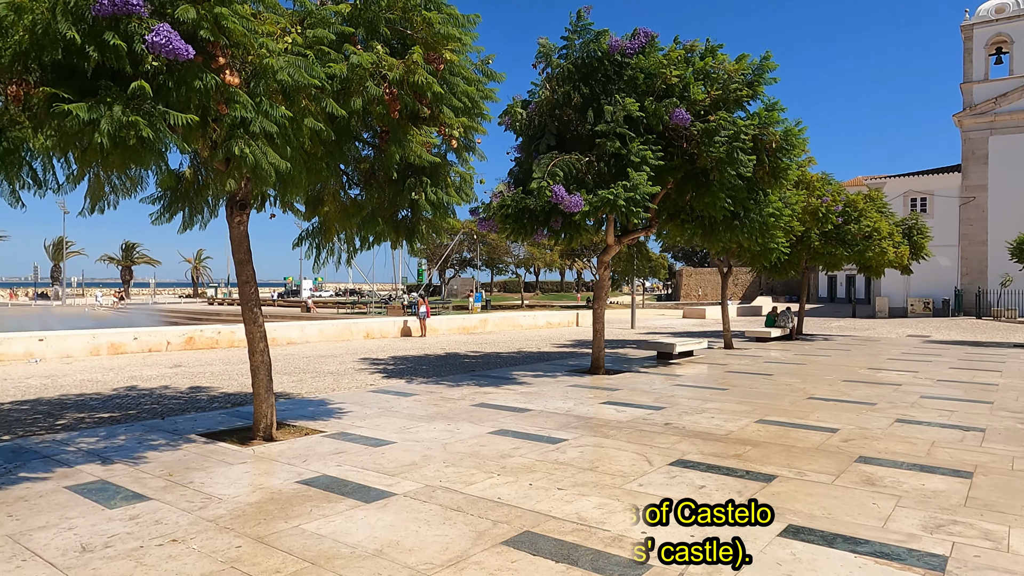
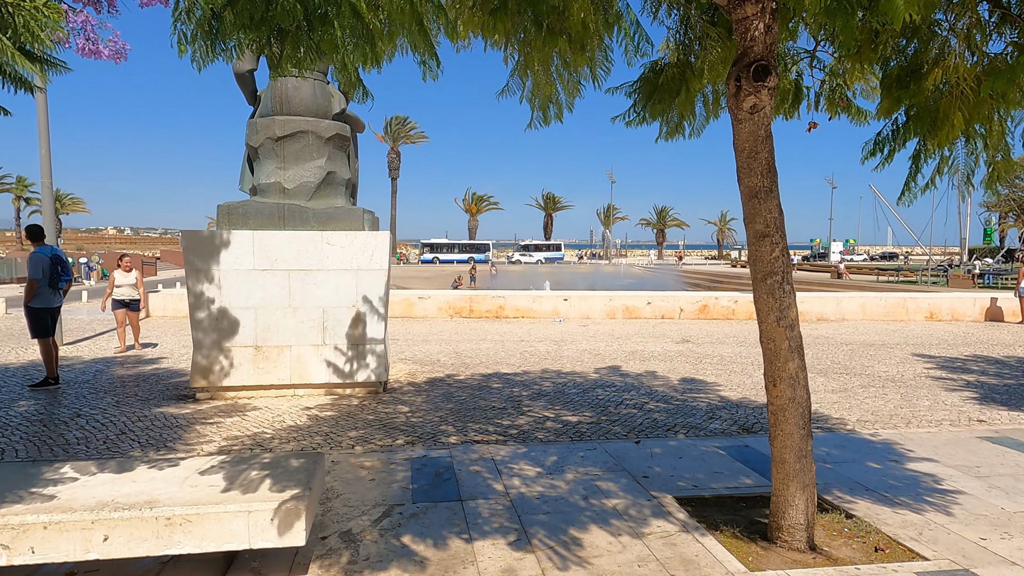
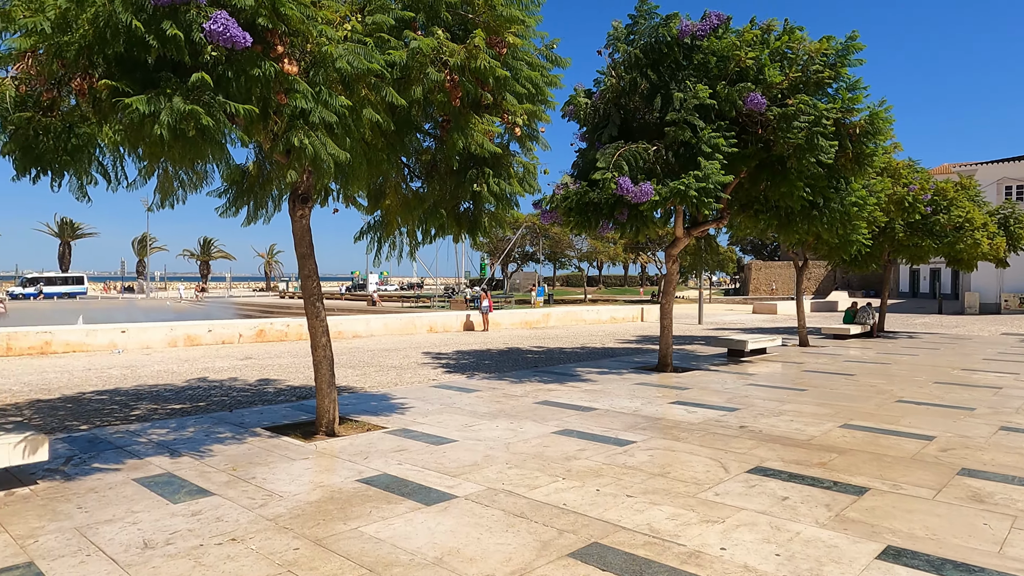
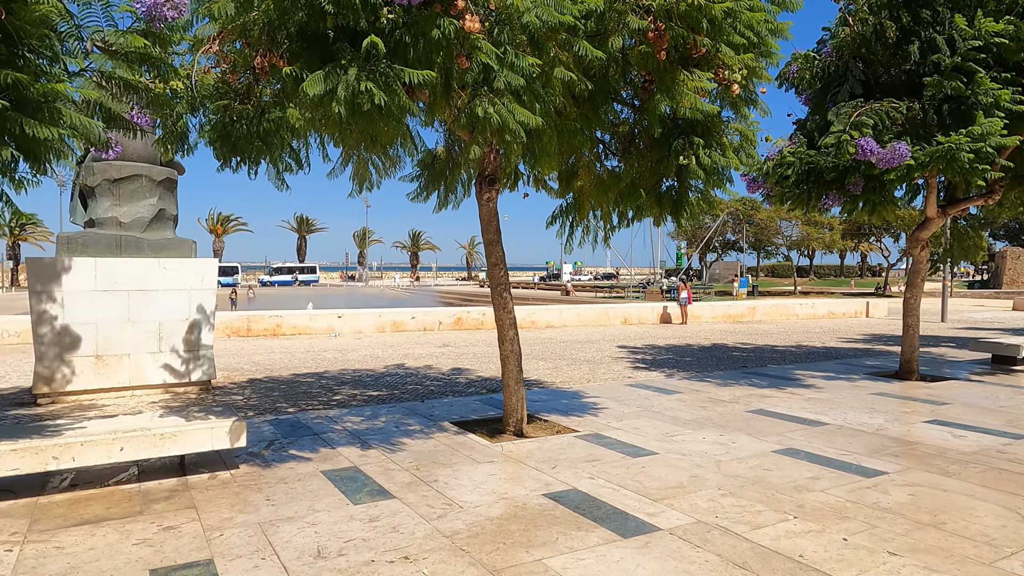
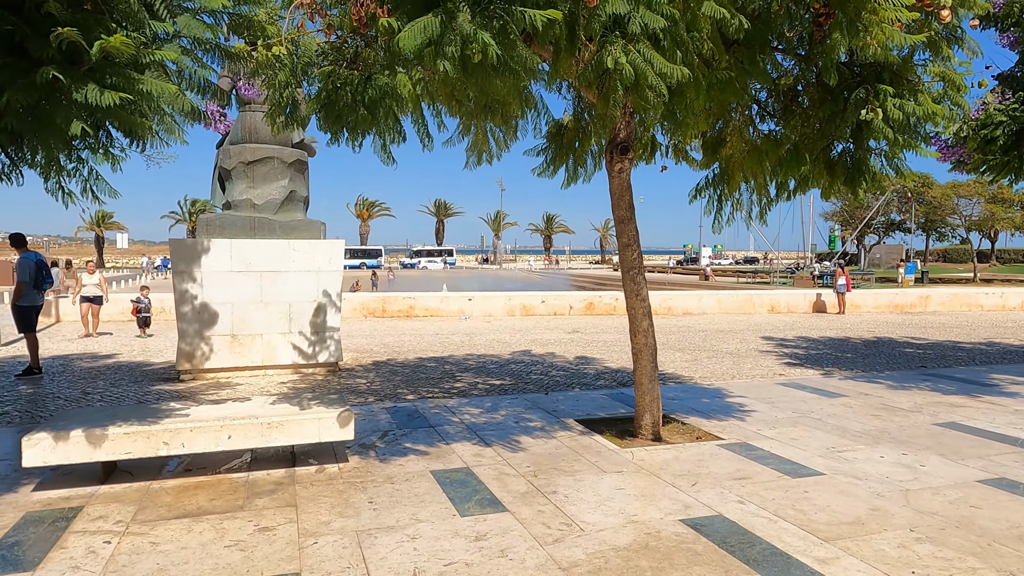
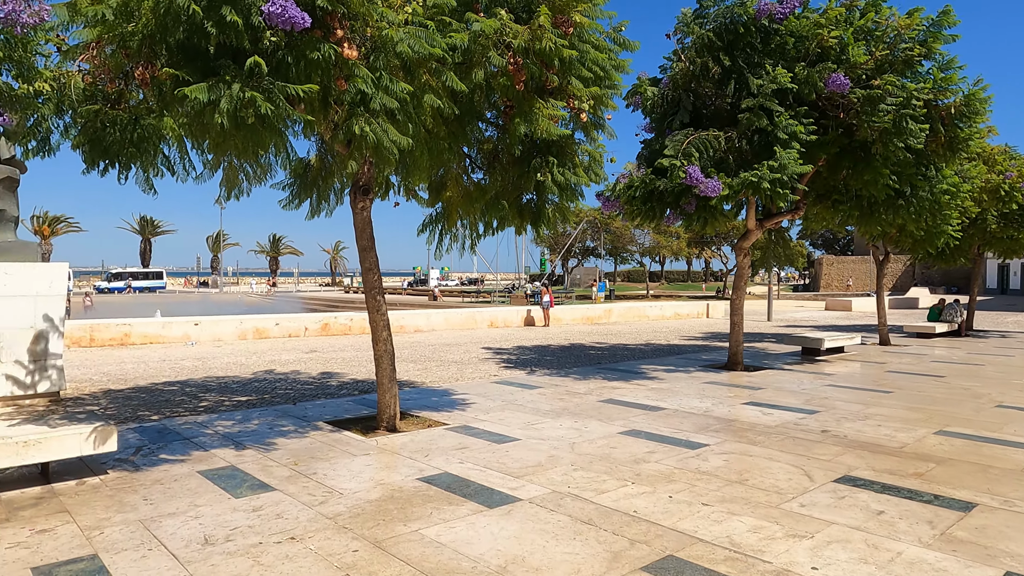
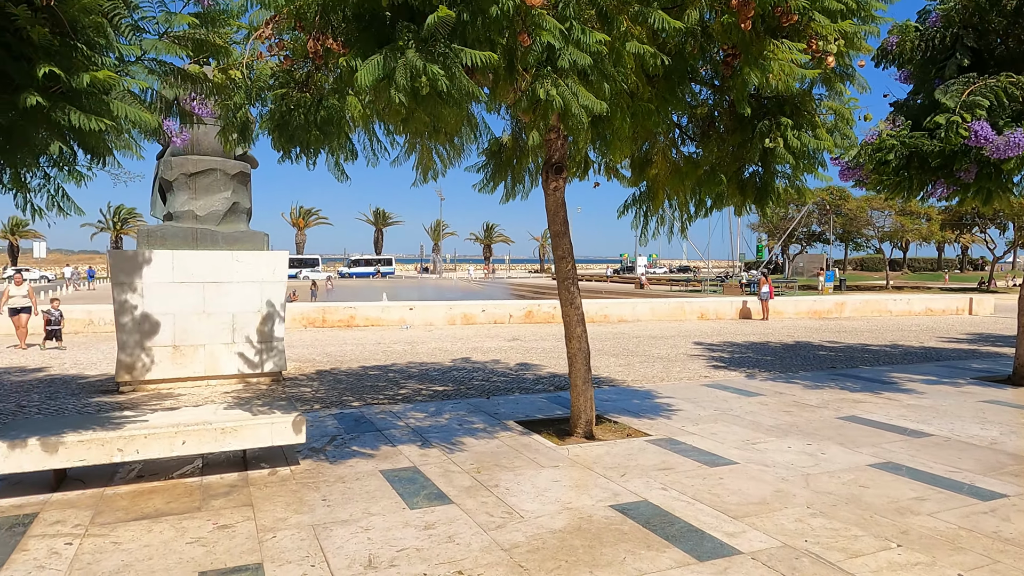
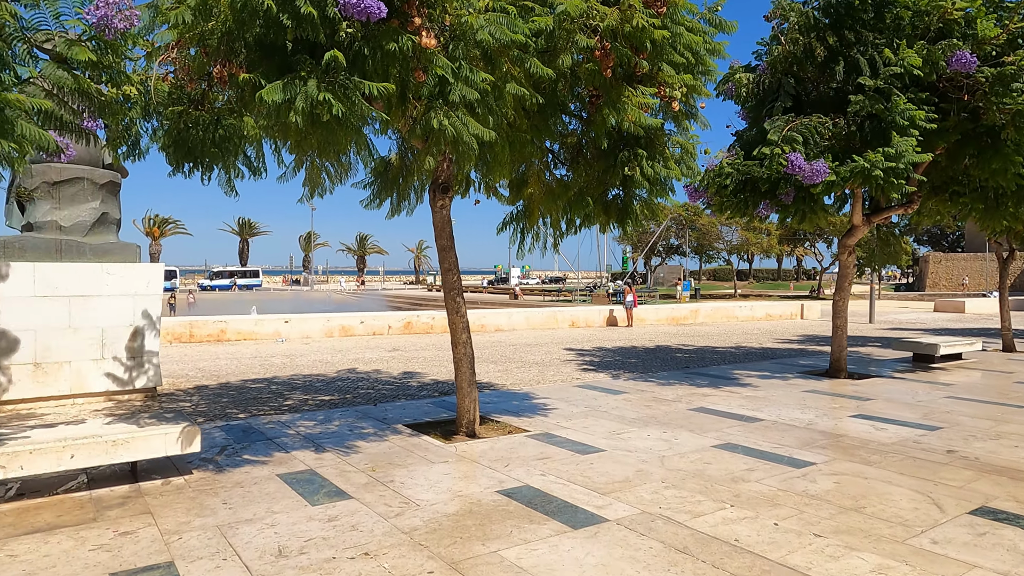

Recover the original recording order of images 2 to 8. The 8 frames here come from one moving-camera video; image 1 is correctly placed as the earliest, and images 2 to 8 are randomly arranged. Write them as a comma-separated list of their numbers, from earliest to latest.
3, 6, 8, 4, 7, 5, 2
